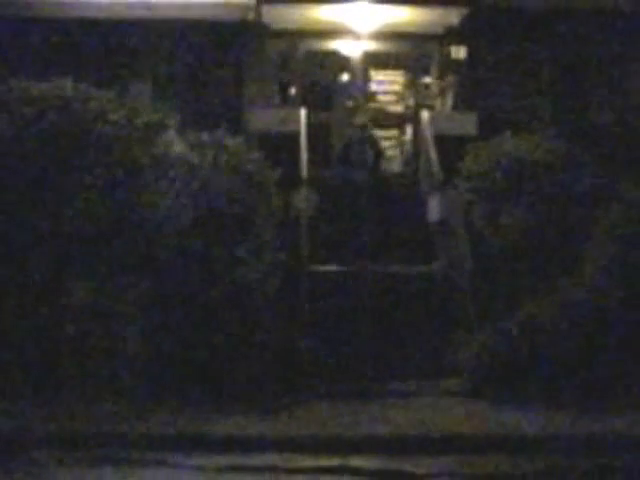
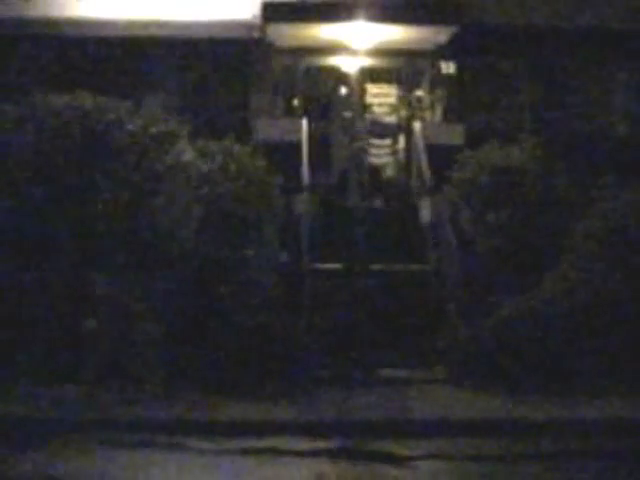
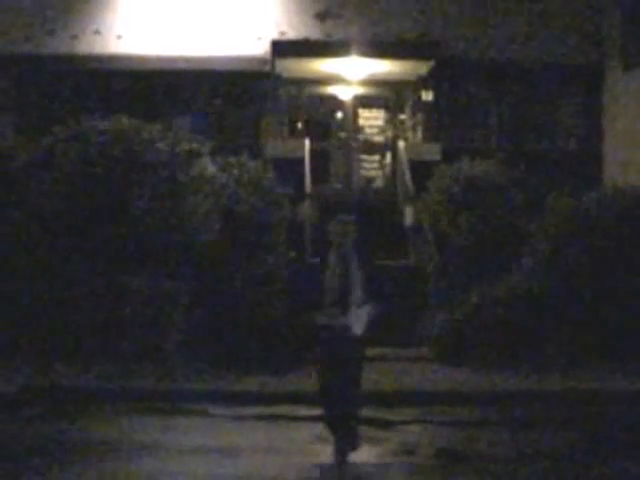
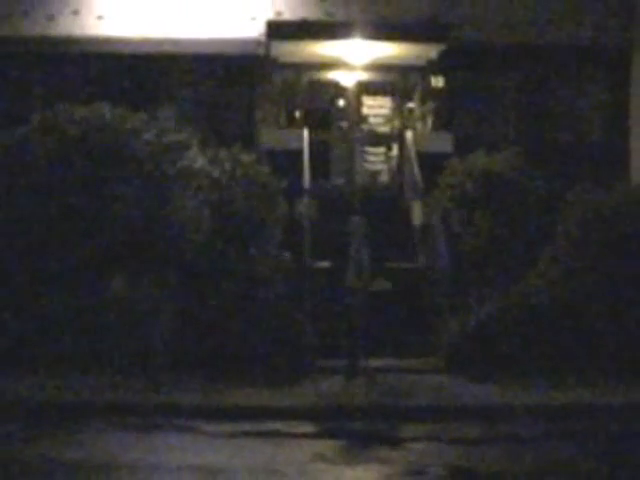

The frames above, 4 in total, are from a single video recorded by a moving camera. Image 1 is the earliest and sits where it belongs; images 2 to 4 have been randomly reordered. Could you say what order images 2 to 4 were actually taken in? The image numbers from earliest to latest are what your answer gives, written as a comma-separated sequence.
2, 4, 3
